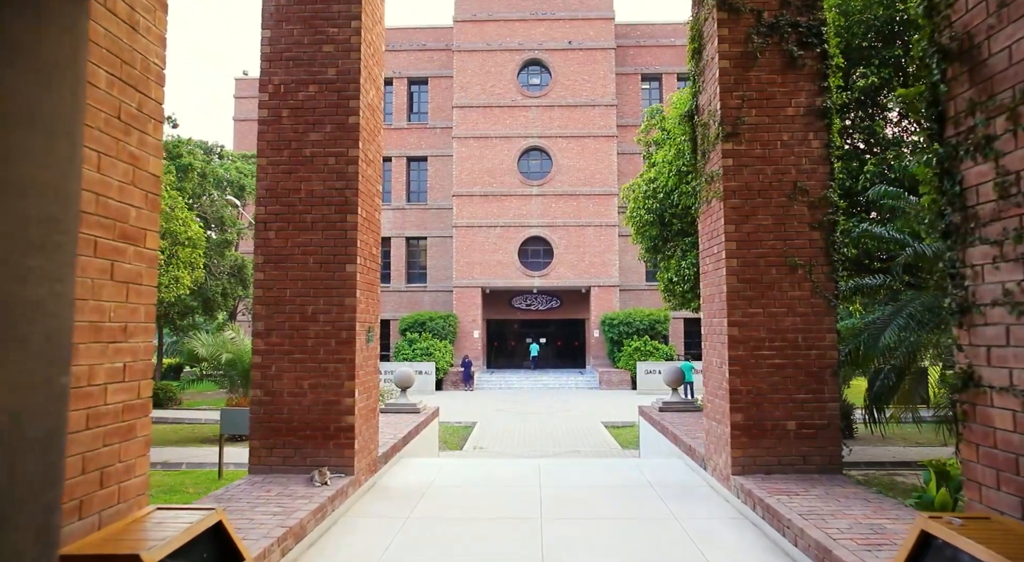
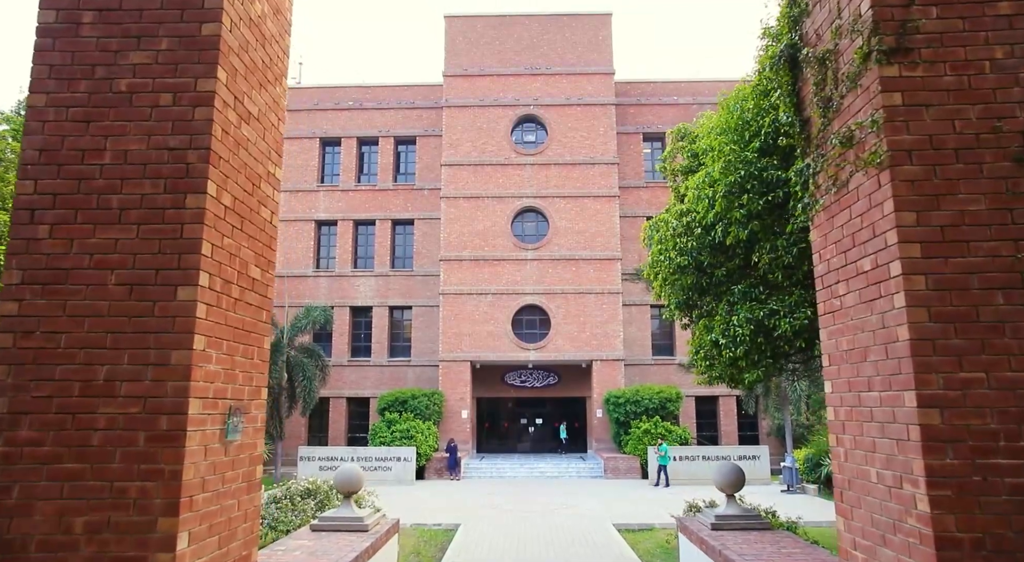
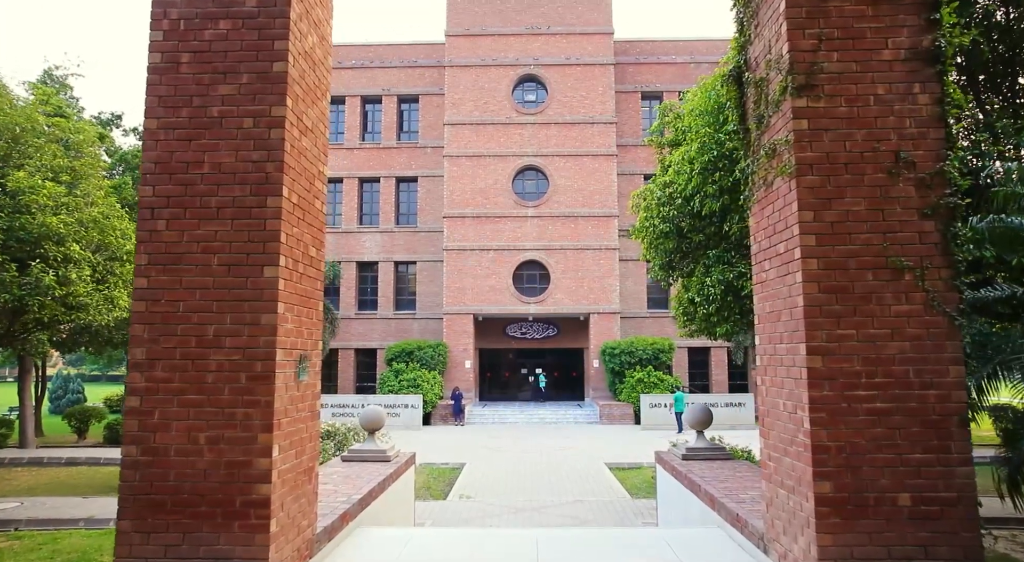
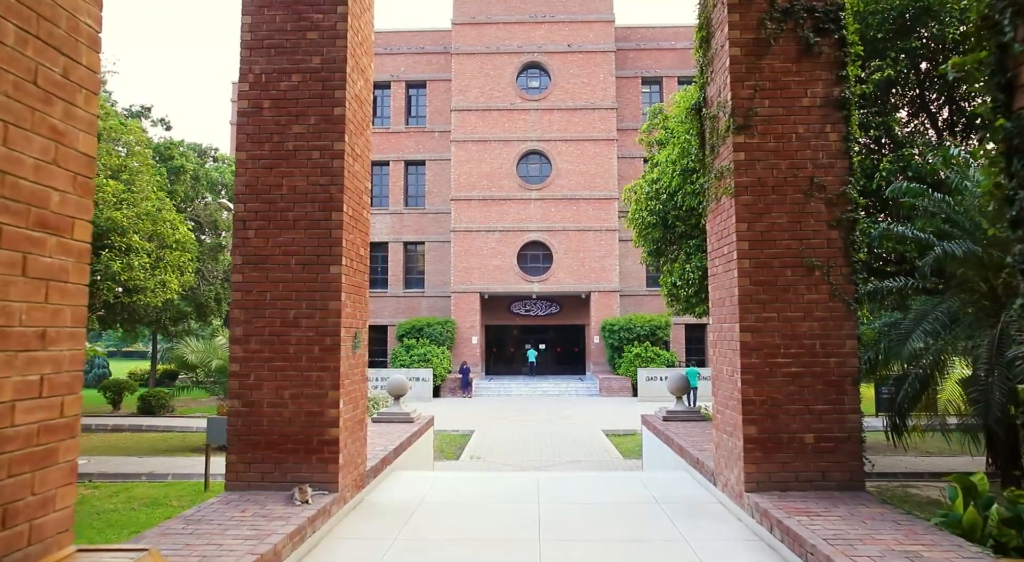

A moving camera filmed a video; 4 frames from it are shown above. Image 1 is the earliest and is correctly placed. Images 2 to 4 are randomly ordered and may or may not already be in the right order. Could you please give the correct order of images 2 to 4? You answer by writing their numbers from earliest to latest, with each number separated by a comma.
4, 3, 2
